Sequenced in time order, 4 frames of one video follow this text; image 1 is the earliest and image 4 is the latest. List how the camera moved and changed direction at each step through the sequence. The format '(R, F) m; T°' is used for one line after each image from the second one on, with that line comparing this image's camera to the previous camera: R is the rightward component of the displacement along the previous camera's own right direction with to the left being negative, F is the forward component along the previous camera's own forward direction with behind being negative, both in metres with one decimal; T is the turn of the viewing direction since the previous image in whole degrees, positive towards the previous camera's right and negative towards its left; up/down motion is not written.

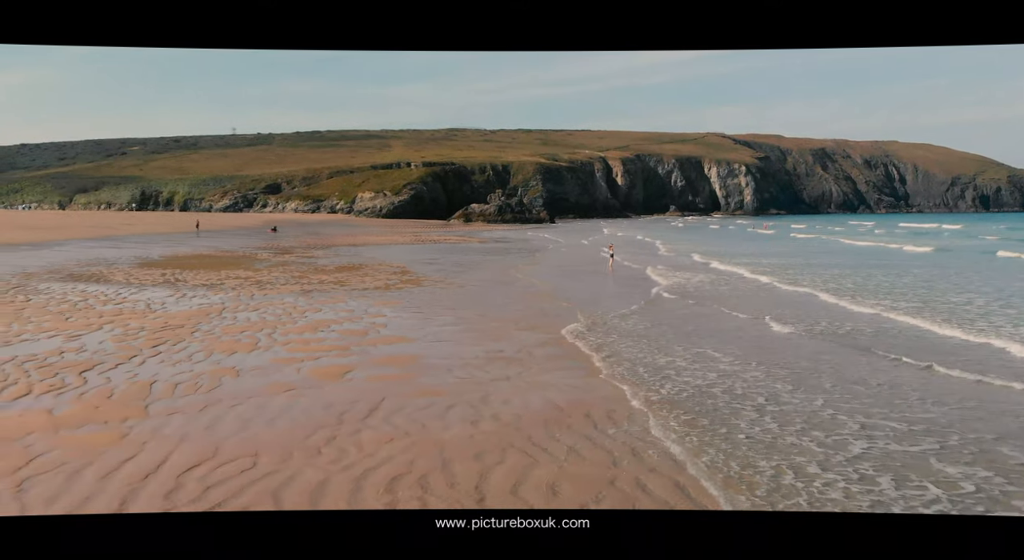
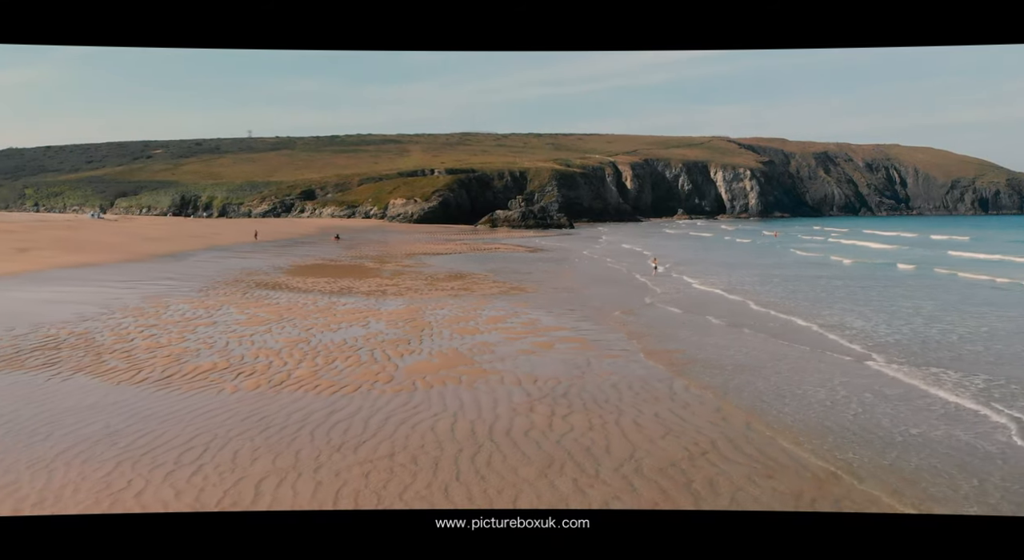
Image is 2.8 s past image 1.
(-2.2, -5.4) m; 0°
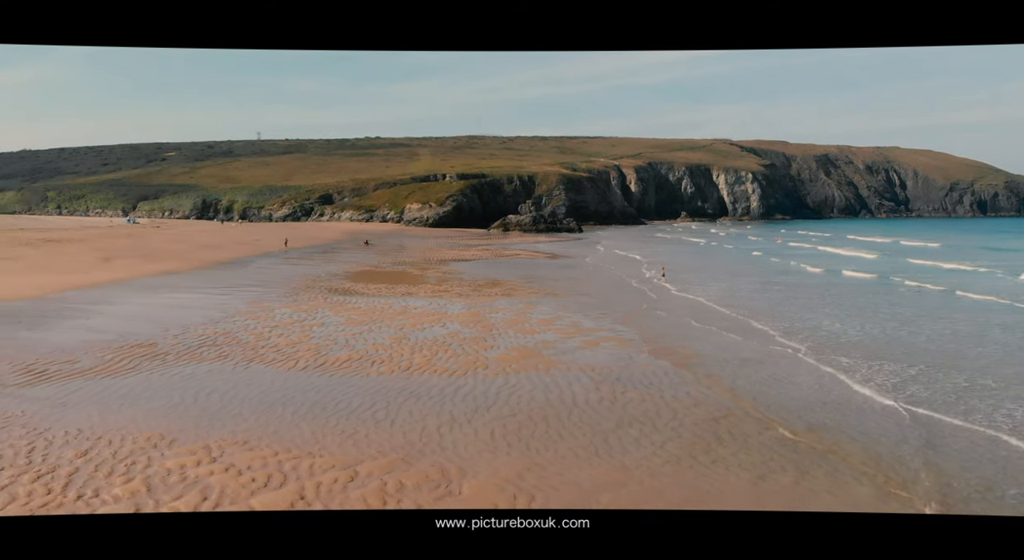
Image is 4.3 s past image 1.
(-1.2, -3.5) m; 0°
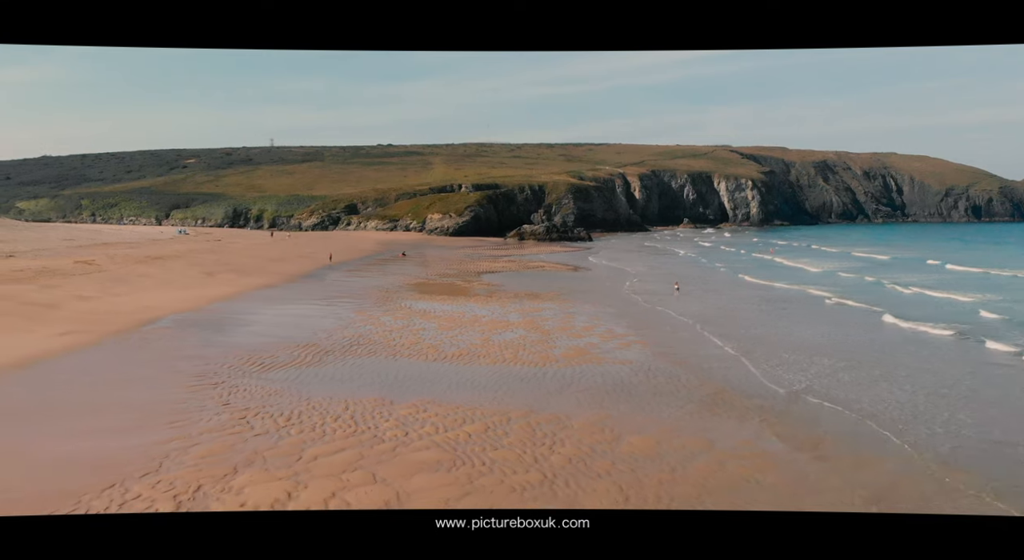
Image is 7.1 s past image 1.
(-1.7, -6.4) m; 0°
